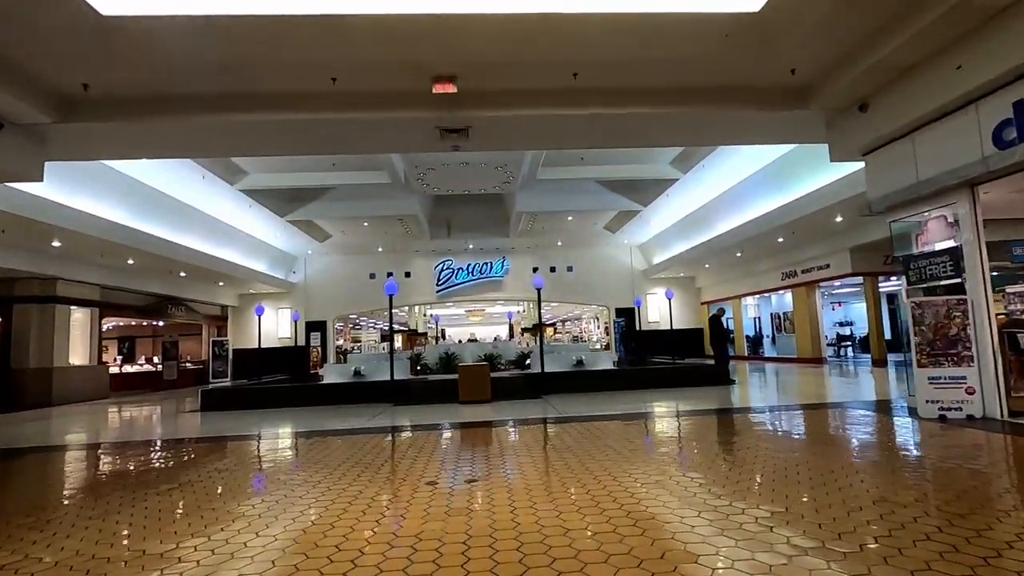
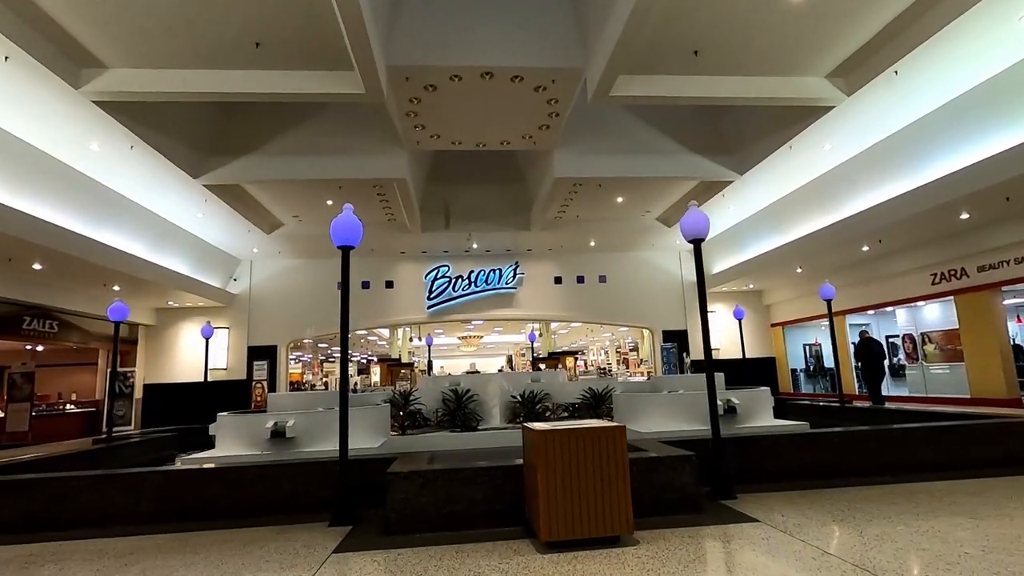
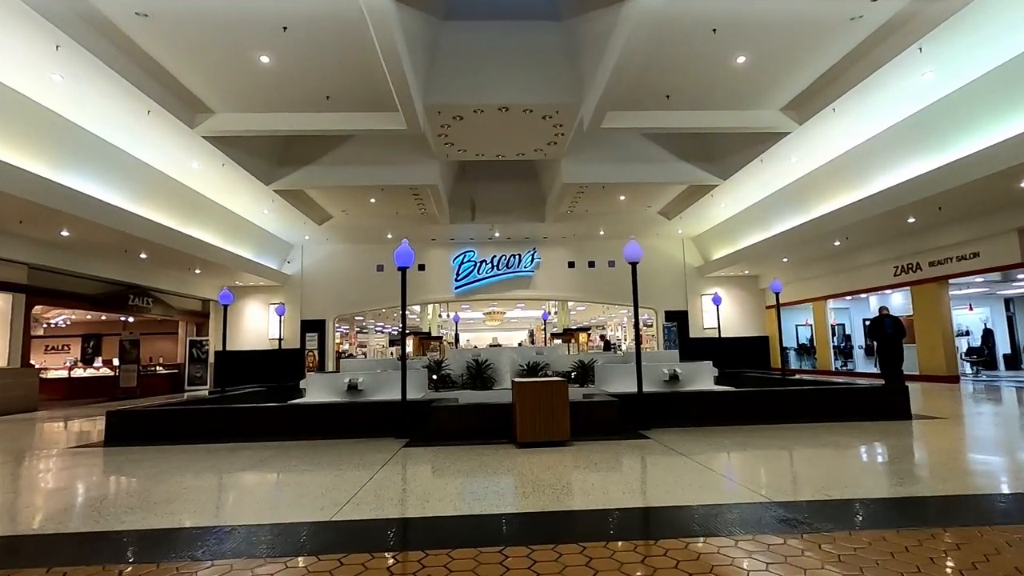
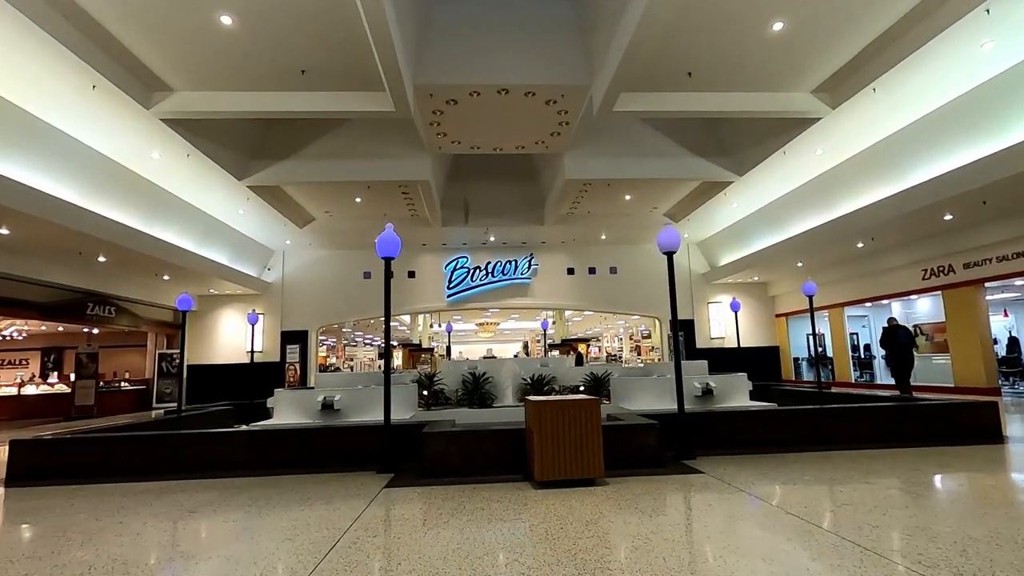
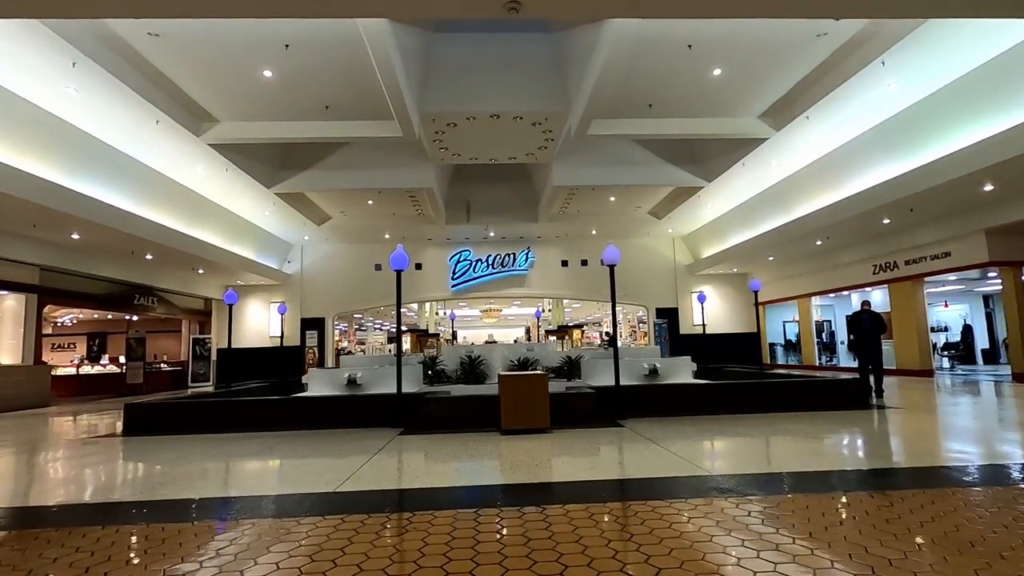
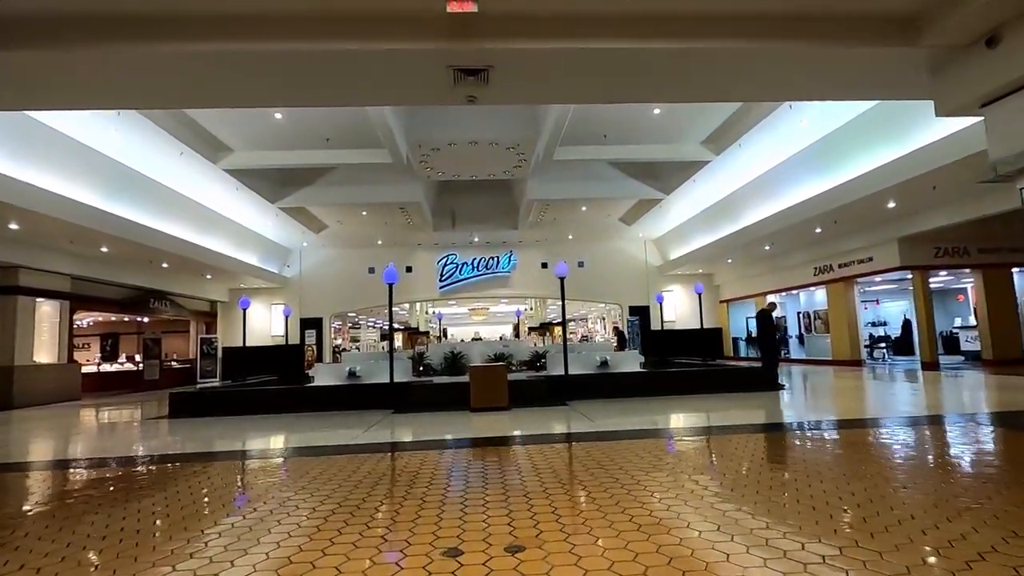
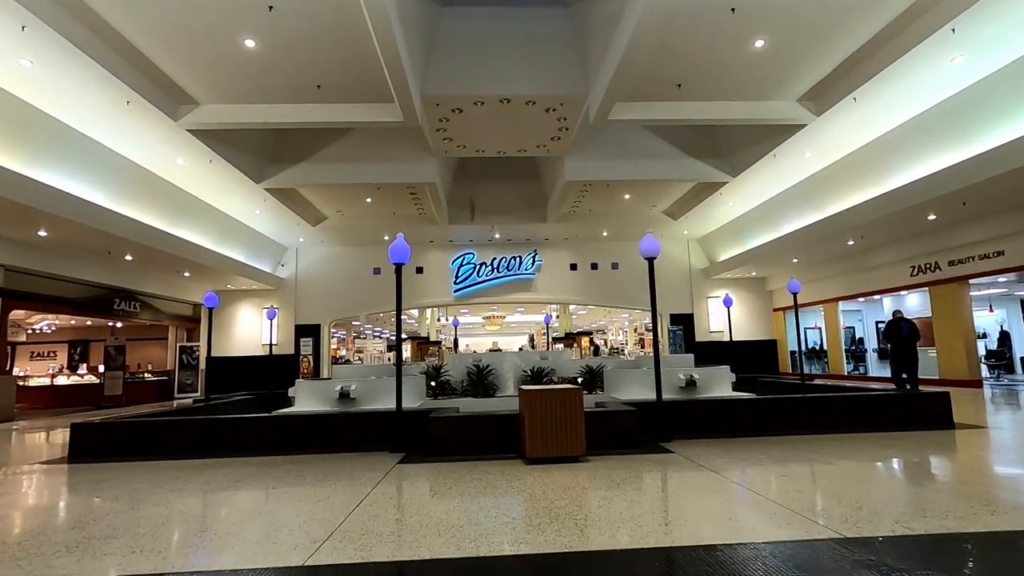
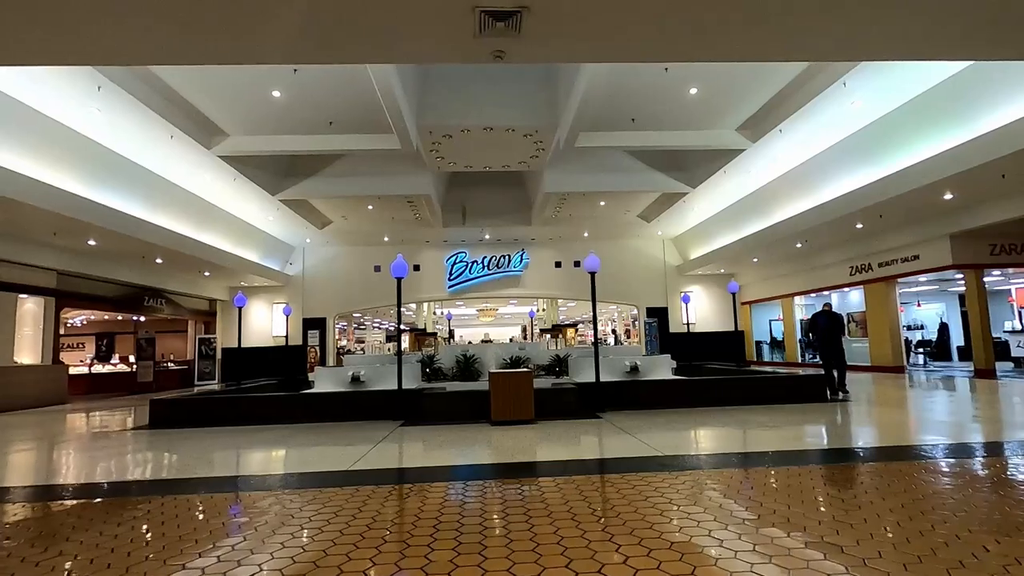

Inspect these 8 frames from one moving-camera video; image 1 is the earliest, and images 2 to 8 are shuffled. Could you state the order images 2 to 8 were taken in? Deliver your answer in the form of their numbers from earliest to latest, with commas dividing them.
6, 8, 5, 3, 7, 4, 2
